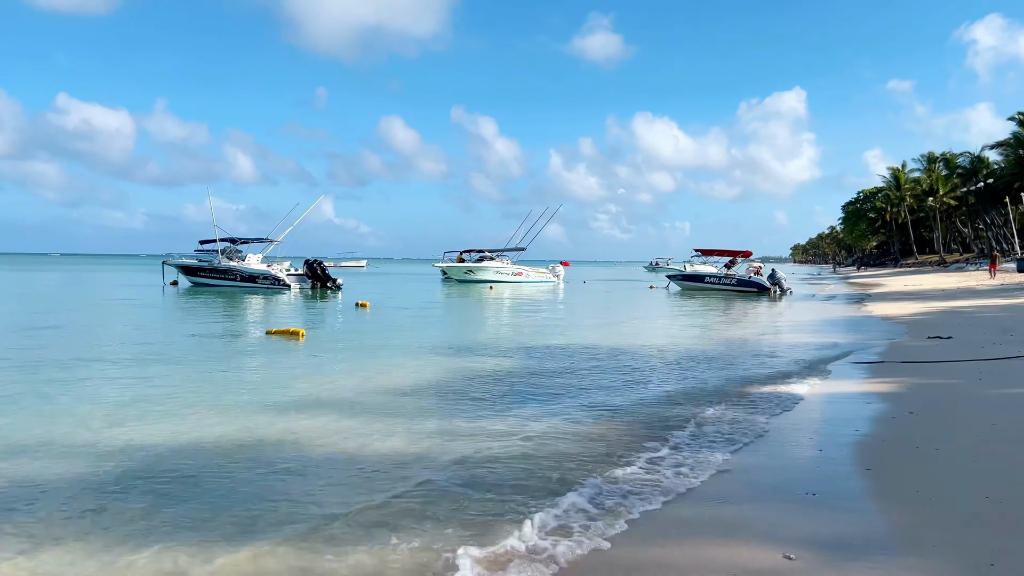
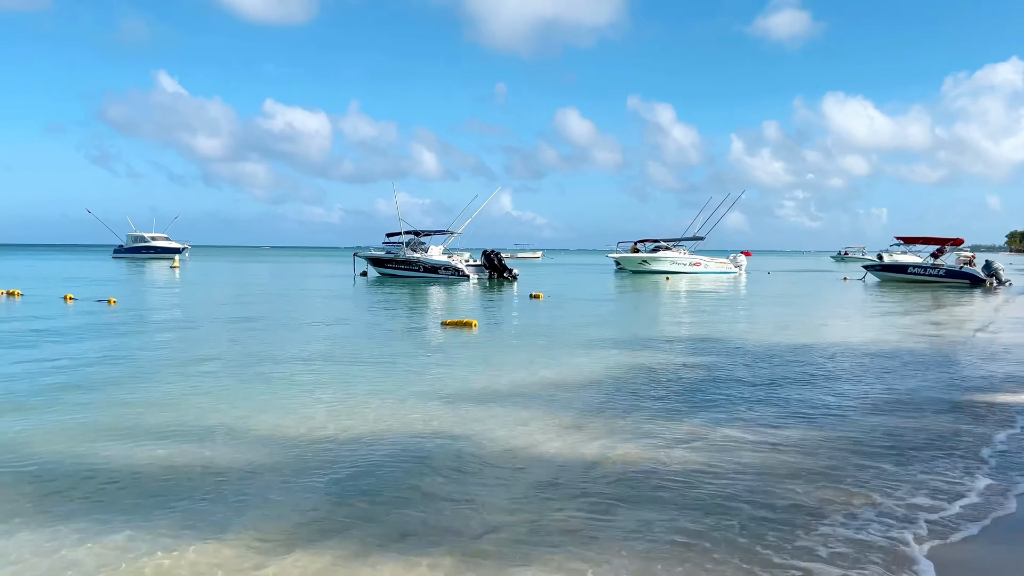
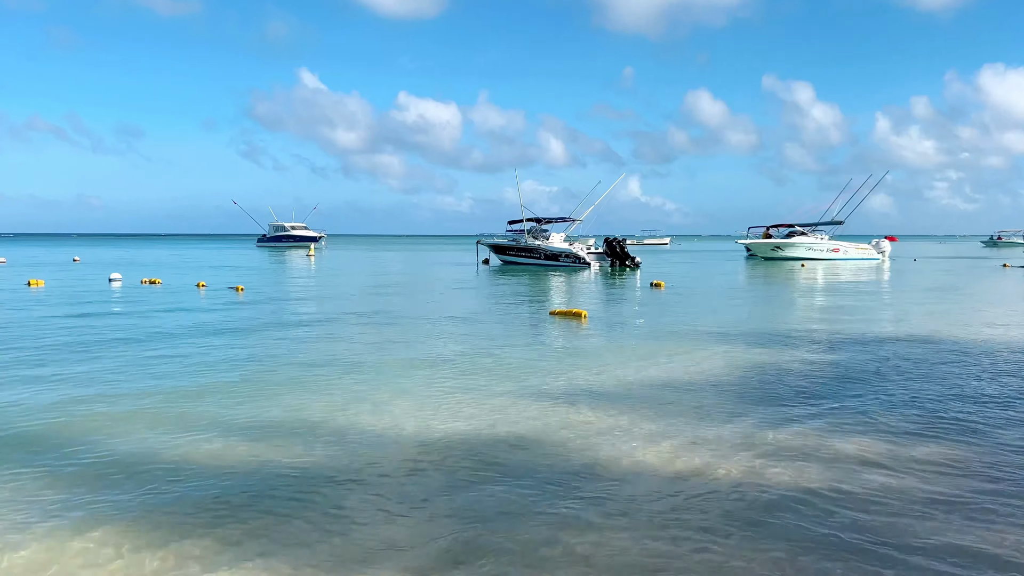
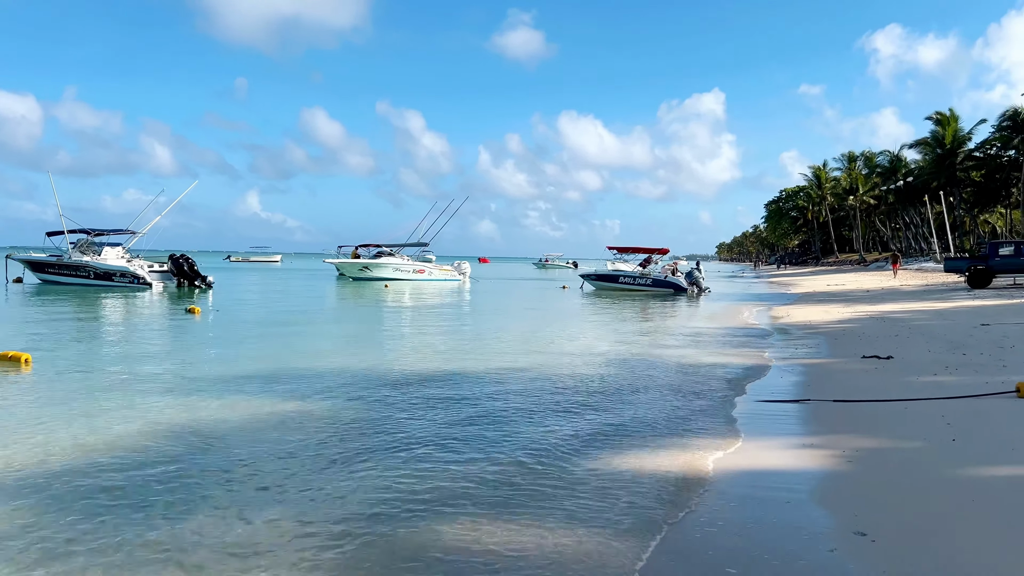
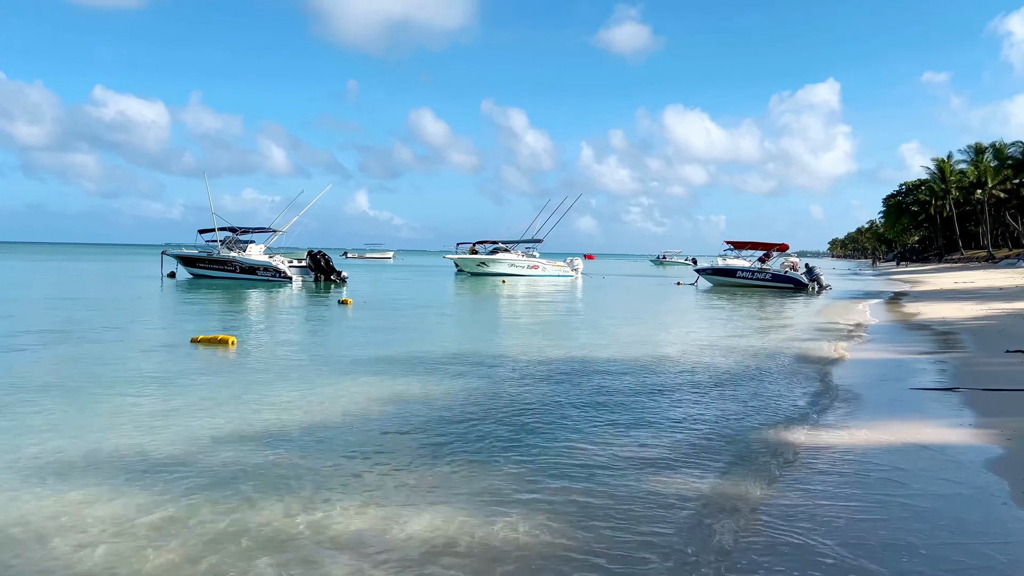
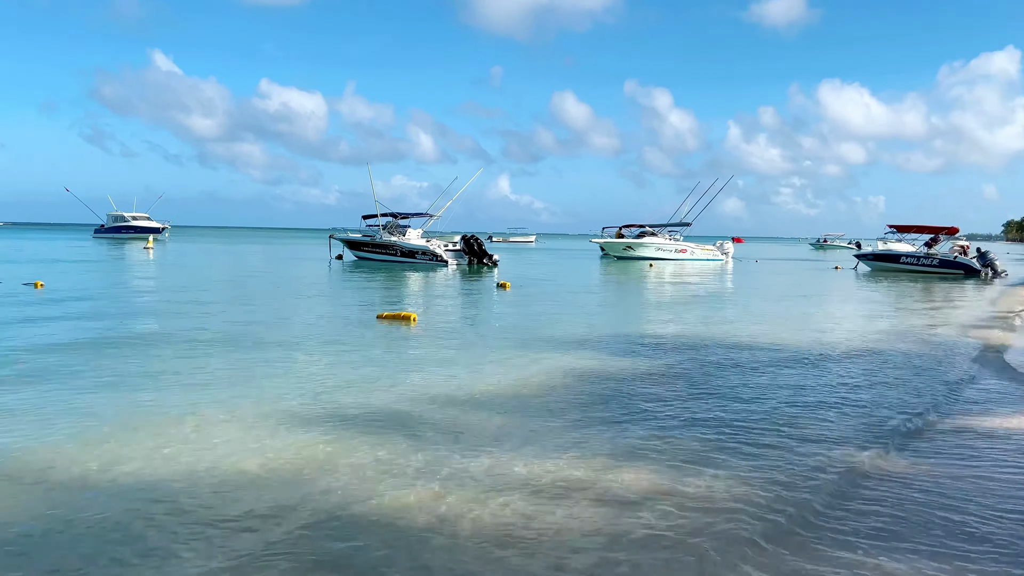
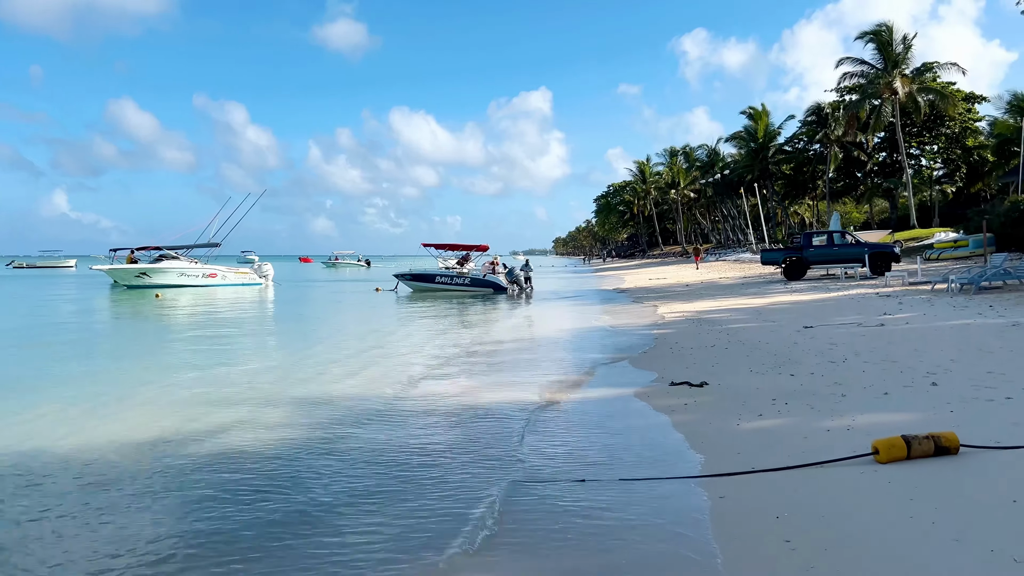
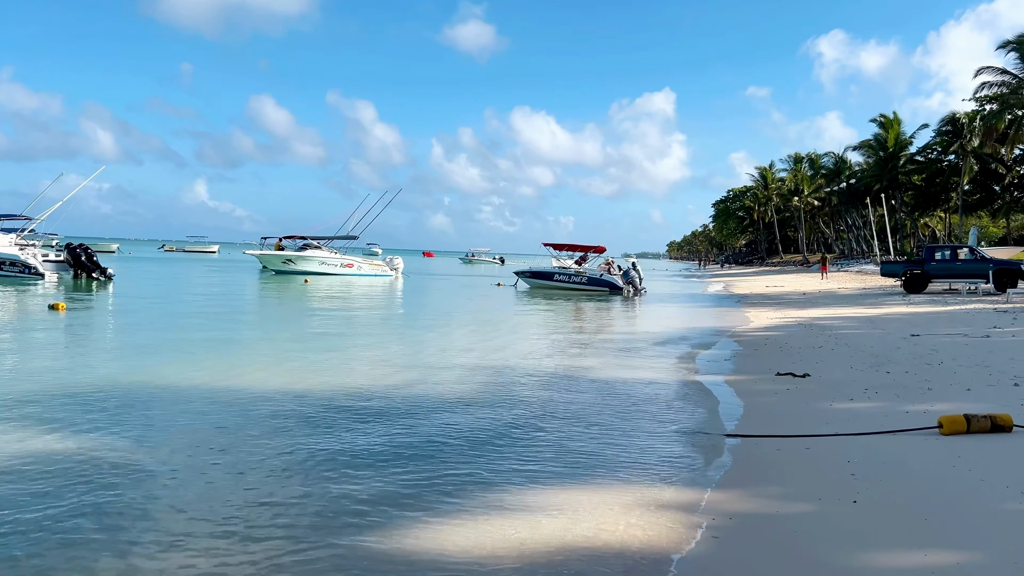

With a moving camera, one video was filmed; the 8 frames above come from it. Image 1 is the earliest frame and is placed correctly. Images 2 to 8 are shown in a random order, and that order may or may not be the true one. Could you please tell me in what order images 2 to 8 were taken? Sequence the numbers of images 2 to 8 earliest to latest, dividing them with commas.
2, 3, 6, 5, 4, 8, 7
